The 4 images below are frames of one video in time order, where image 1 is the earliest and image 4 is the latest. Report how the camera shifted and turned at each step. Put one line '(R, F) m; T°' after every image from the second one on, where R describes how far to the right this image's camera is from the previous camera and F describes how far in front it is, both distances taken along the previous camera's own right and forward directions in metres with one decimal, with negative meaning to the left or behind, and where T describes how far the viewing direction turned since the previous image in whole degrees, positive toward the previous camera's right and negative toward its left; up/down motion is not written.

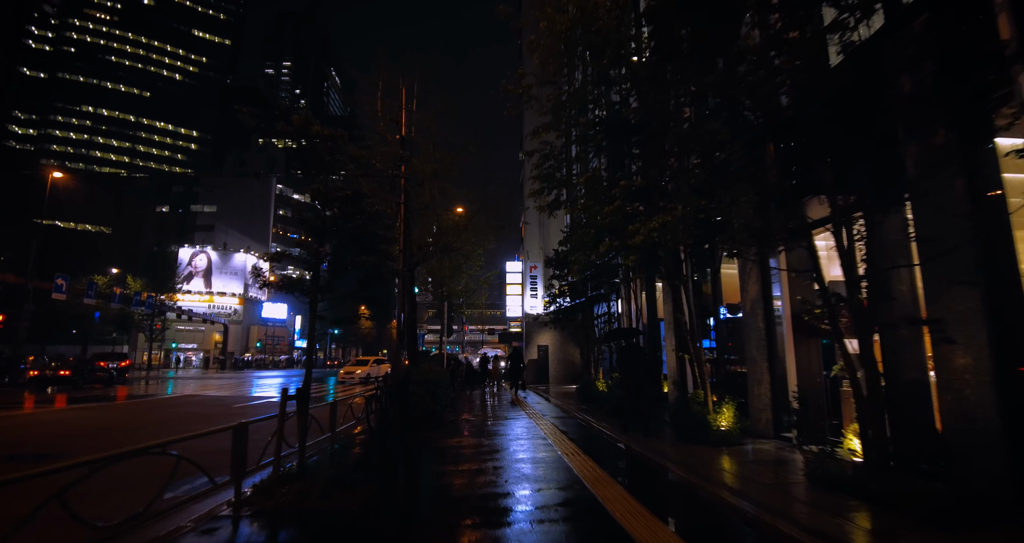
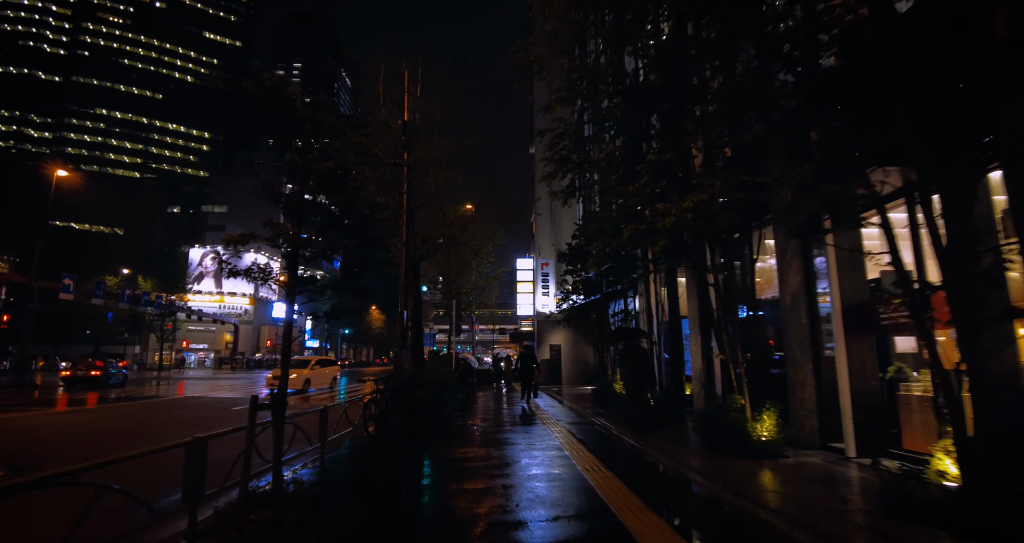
(0.0, +0.9) m; -1°
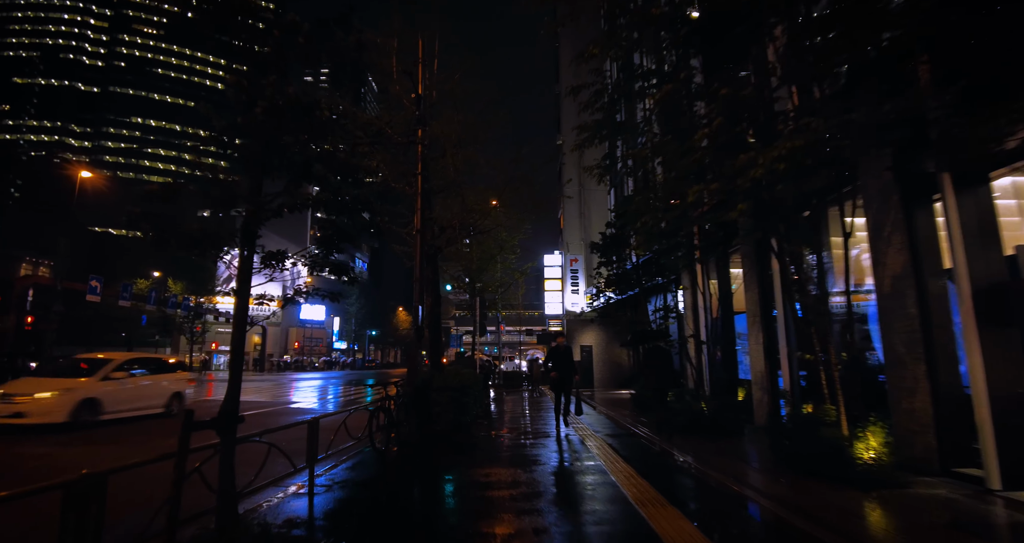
(0.0, +1.4) m; -3°
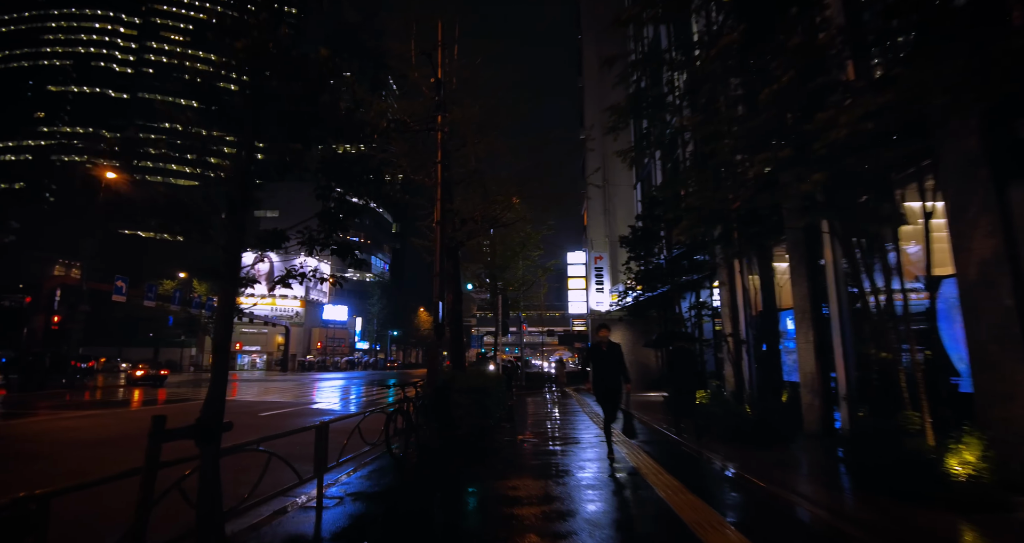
(-0.1, +0.7) m; -2°
